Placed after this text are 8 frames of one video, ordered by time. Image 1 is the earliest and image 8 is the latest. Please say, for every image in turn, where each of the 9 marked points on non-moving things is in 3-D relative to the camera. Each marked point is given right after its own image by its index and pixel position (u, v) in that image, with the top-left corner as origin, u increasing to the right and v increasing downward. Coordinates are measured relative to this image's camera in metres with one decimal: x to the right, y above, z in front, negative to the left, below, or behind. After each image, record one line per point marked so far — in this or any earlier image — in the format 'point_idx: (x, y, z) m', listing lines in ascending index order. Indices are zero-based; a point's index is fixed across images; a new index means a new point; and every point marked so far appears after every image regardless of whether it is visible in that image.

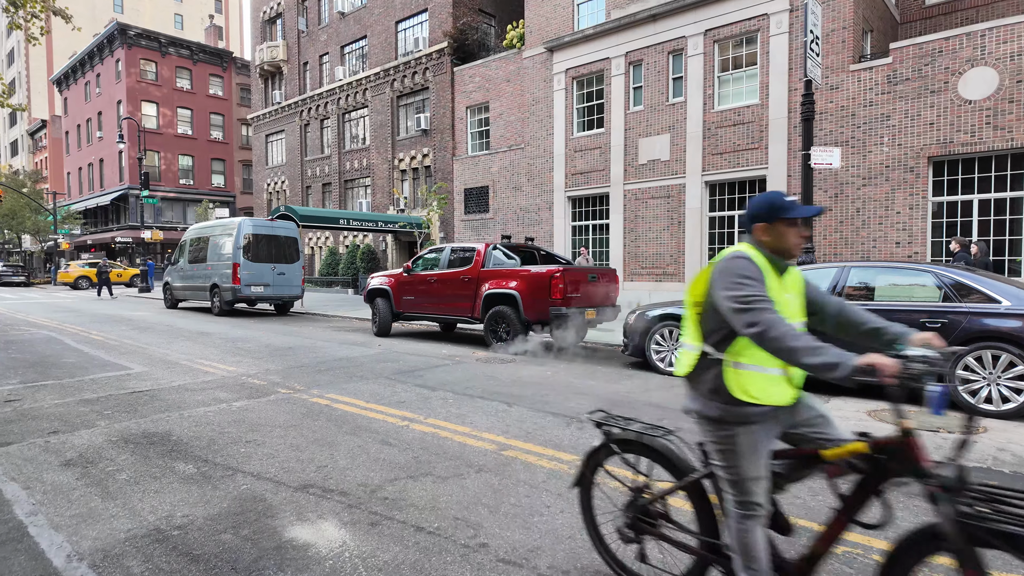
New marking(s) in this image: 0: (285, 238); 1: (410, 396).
0: (-6.8, +1.5, +17.7) m
1: (-1.1, -1.2, +6.6) m
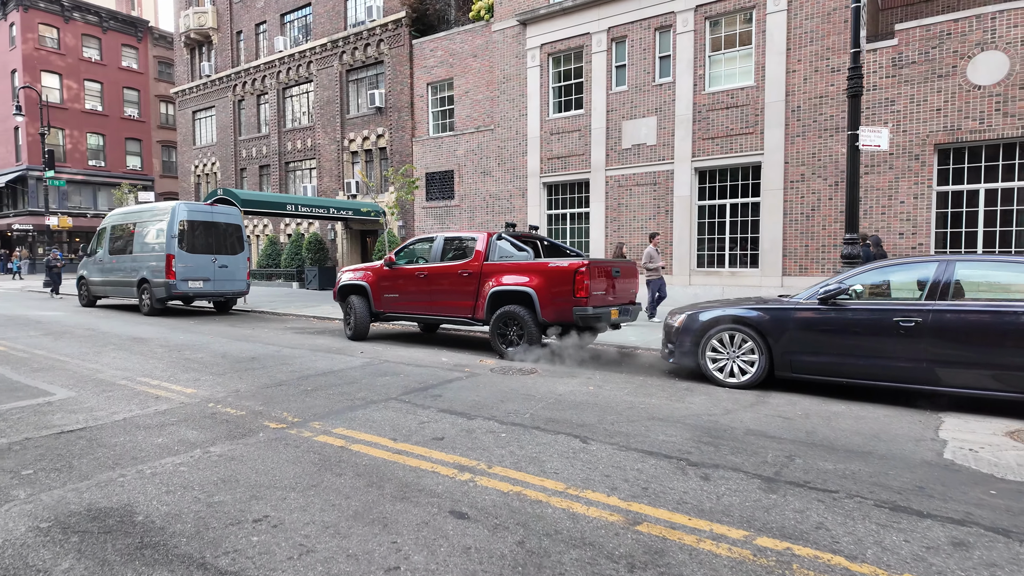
0: (-7.5, +1.6, +15.5) m
1: (-0.6, -1.2, +5.2) m
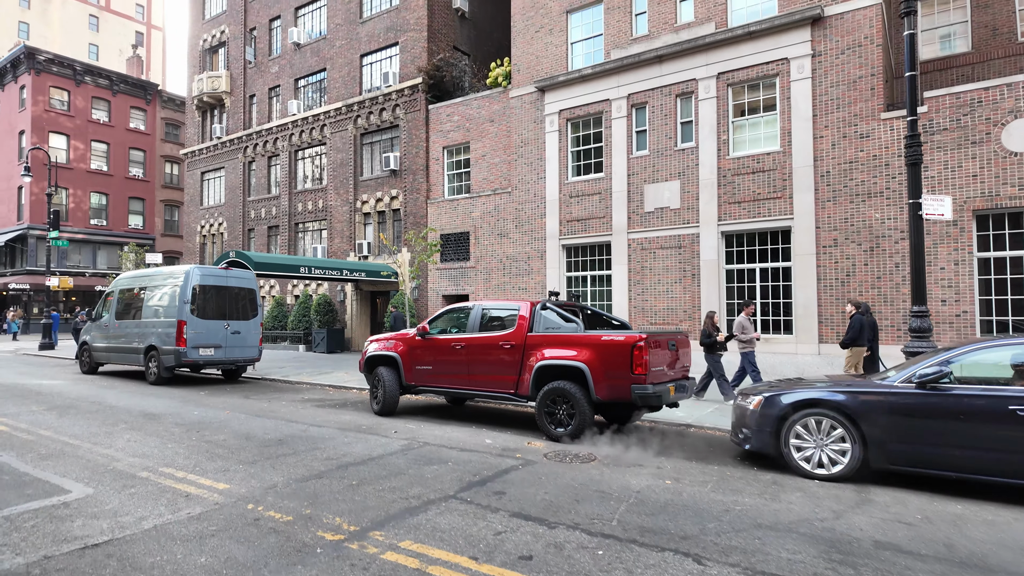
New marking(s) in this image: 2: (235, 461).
0: (-6.9, 0.0, +15.0) m
1: (+0.1, -1.9, +4.5) m
2: (-3.2, -2.0, +6.8) m
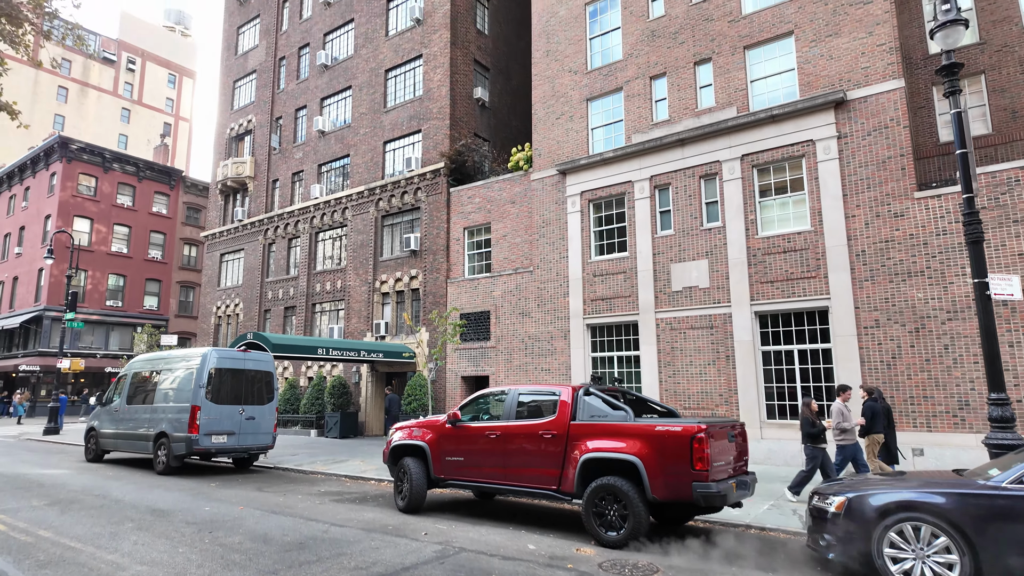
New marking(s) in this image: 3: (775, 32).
0: (-6.2, -2.1, +14.5) m
1: (+0.6, -2.5, +3.8) m
2: (-2.6, -2.9, +6.1) m
3: (+6.6, +6.4, +14.9) m
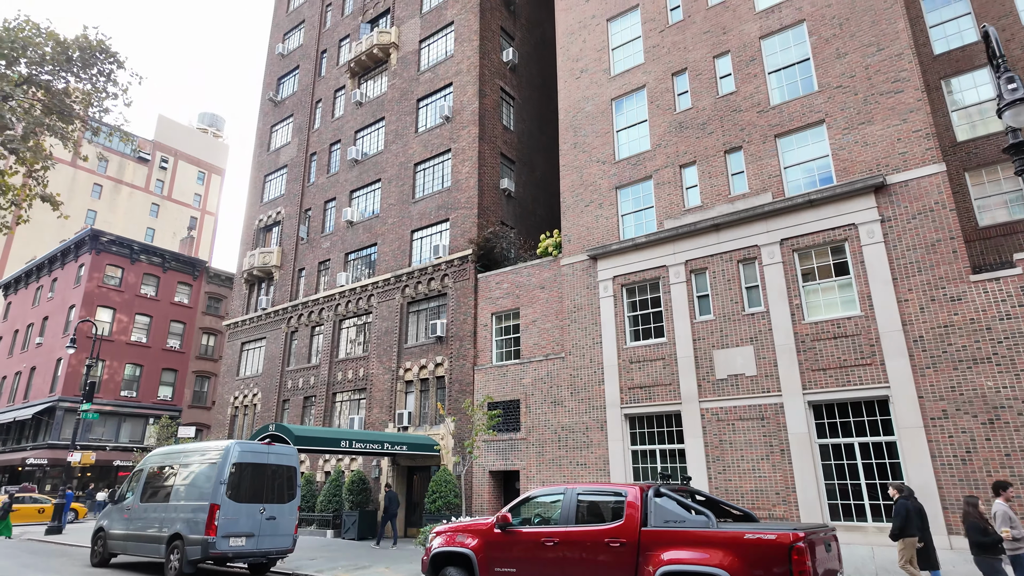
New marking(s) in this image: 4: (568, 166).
0: (-5.4, -4.1, +13.7) m
1: (+1.3, -2.9, +2.9) m
2: (-1.9, -3.7, +5.2) m
3: (+7.4, +4.3, +15.1) m
4: (+1.8, +4.0, +19.4) m
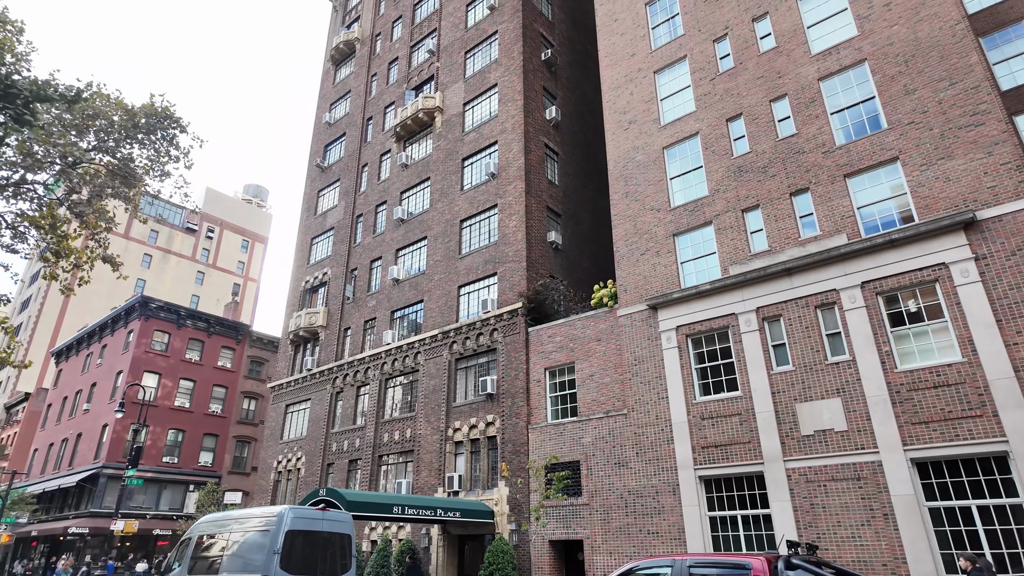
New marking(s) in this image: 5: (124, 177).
0: (-3.9, -5.3, +12.9) m
1: (+2.1, -2.9, +1.9) m
2: (-0.9, -3.9, +4.2) m
3: (+8.9, +3.1, +14.4) m
4: (+3.5, +2.3, +19.0) m
5: (-10.7, +3.1, +16.5) m
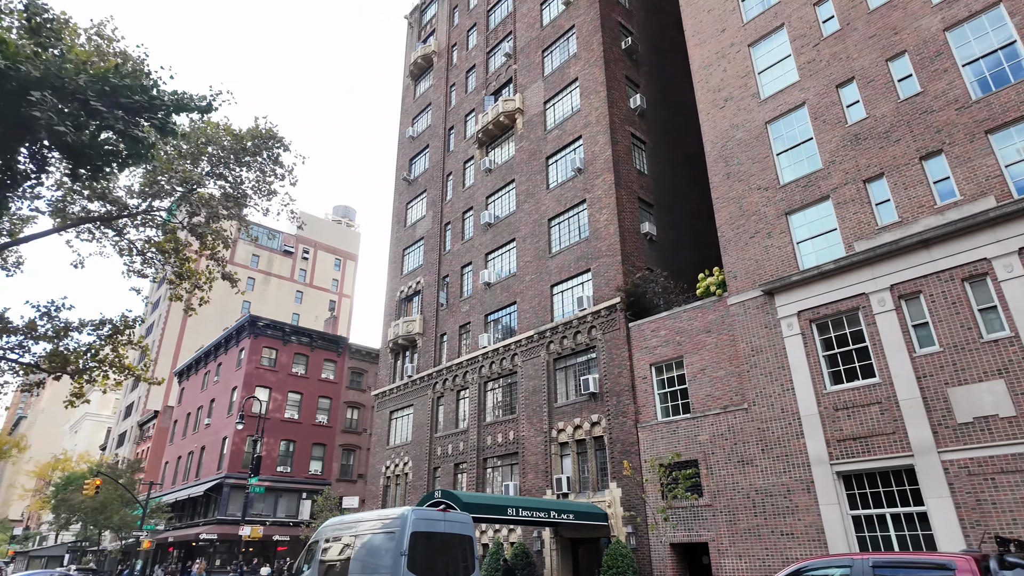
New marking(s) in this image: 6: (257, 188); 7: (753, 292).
0: (-1.3, -5.4, +12.8) m
1: (+3.1, -2.5, +1.2) m
2: (+0.4, -3.7, +3.9) m
3: (+11.0, +3.9, +12.8) m
4: (+6.4, +2.7, +18.0) m
5: (-8.0, +2.6, +17.4) m
6: (-7.5, +3.0, +17.7) m
7: (+6.6, -0.1, +16.2) m
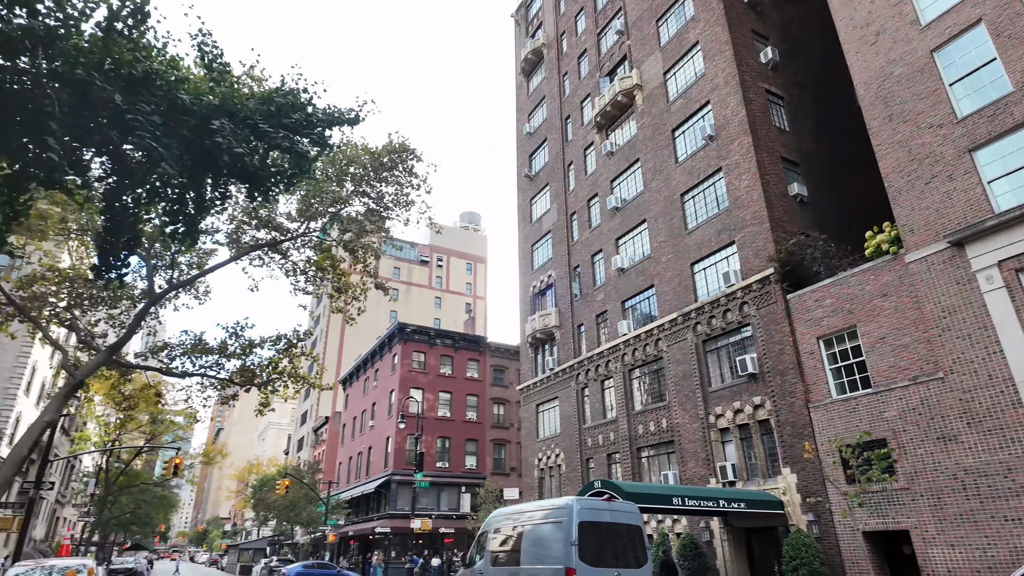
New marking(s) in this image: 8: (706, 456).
0: (+2.3, -5.0, +12.5) m
1: (+3.8, -2.0, +0.2) m
2: (+1.9, -3.5, +3.4) m
3: (+13.3, +5.3, +9.9) m
4: (+10.0, +3.8, +15.9) m
5: (-4.1, +2.3, +18.5) m
6: (-3.6, +2.7, +18.6) m
7: (+10.1, +1.0, +14.2) m
8: (+6.4, -5.5, +19.6) m
